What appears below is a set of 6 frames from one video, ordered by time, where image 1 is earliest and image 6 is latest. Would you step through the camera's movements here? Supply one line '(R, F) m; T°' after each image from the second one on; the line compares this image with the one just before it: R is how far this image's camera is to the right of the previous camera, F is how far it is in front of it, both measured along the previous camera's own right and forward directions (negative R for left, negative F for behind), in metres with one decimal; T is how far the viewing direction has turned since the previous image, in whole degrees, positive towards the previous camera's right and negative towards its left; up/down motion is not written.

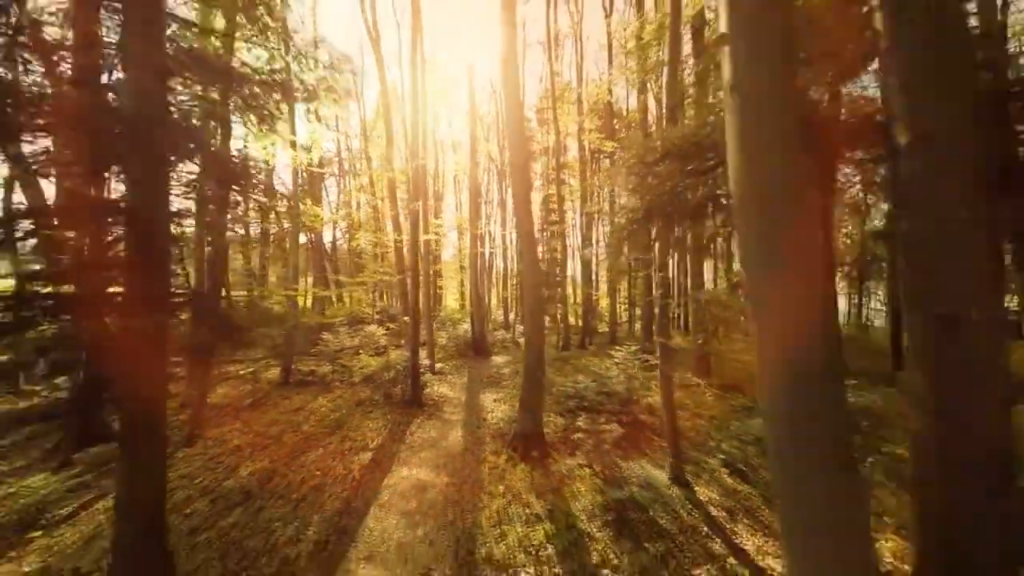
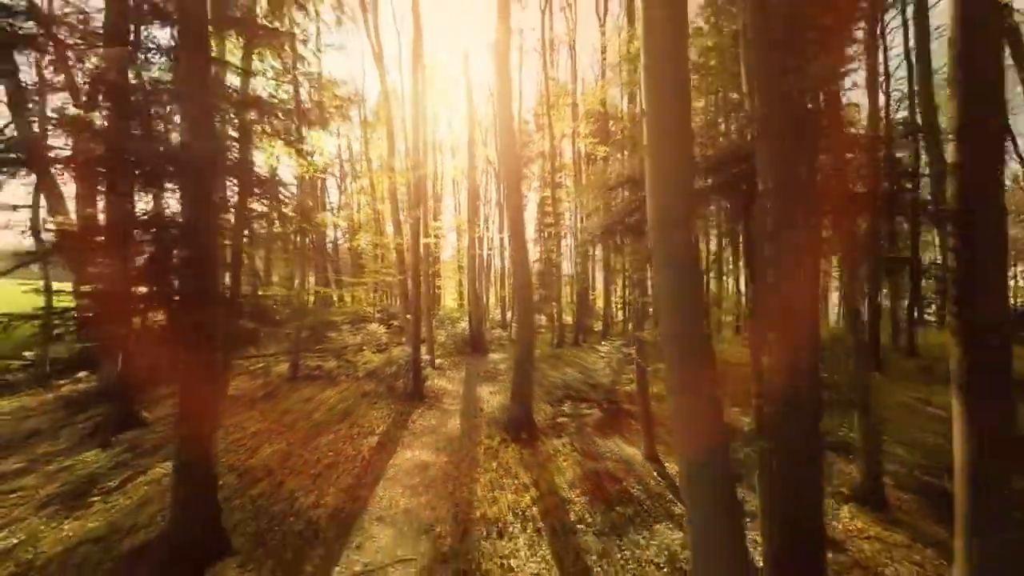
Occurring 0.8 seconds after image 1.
(+0.1, -1.2) m; 0°
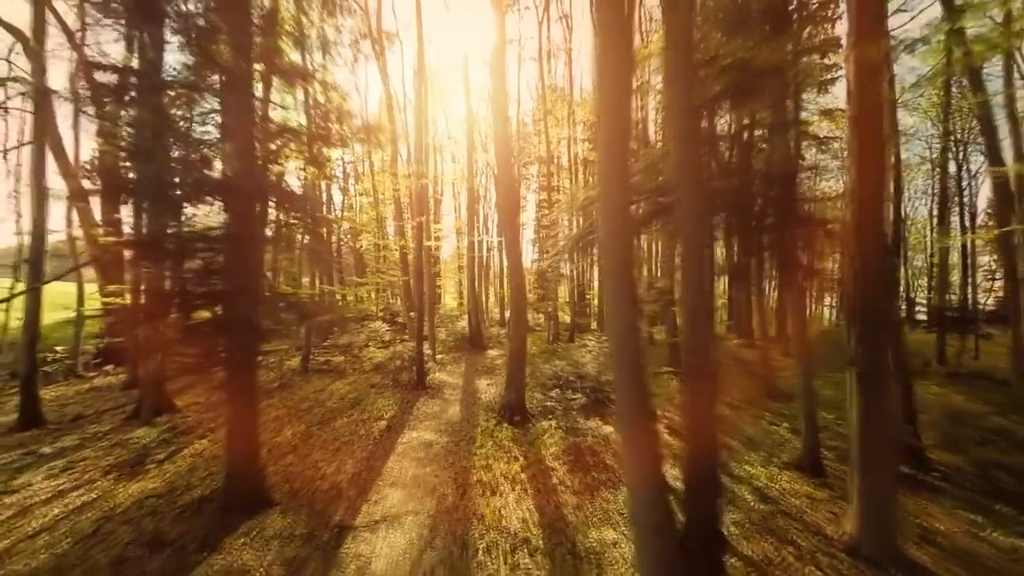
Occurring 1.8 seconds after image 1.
(+0.2, -1.5) m; 0°
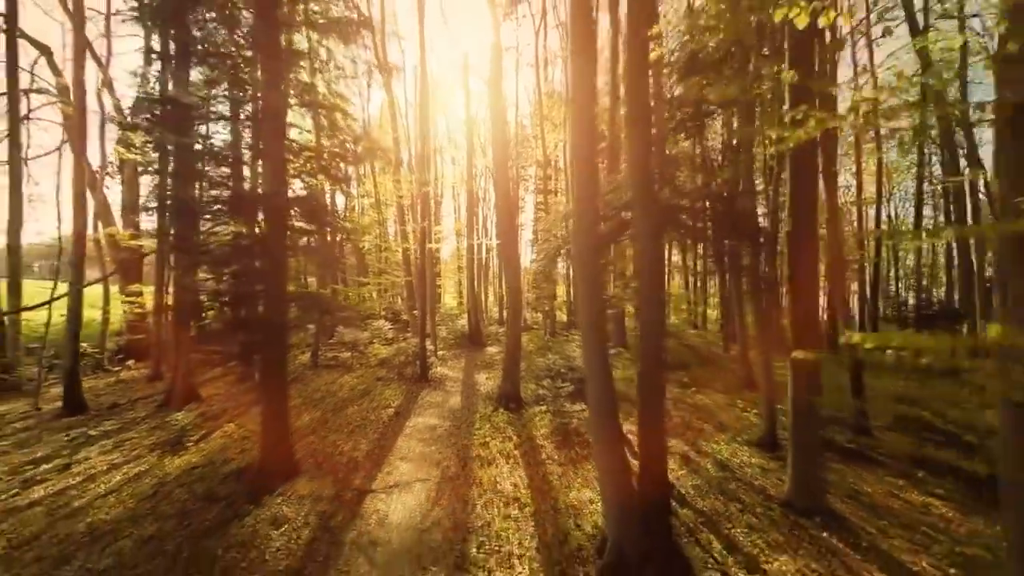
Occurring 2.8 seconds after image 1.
(+0.1, -1.4) m; 0°
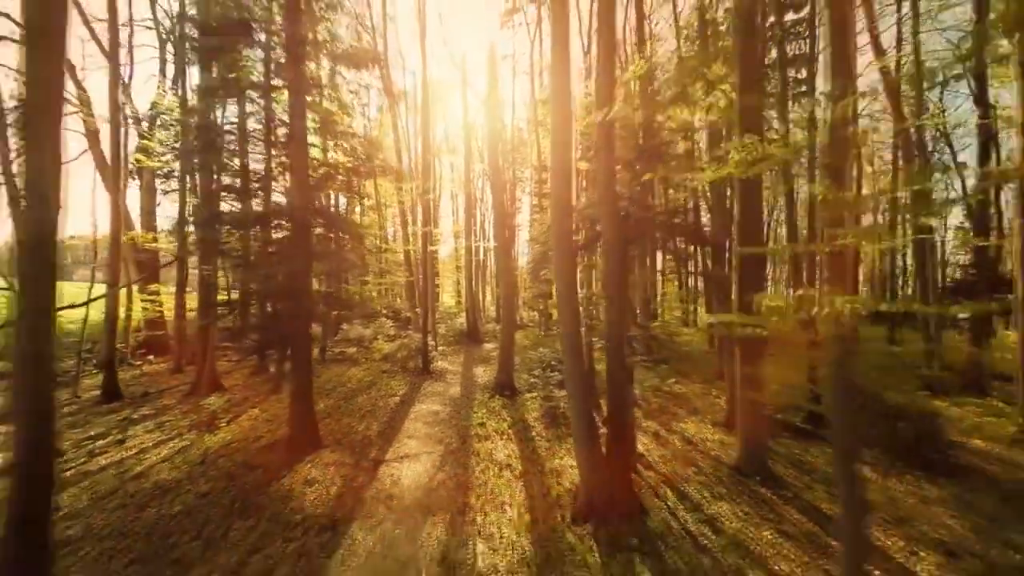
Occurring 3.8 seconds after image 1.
(+0.1, -1.5) m; 0°
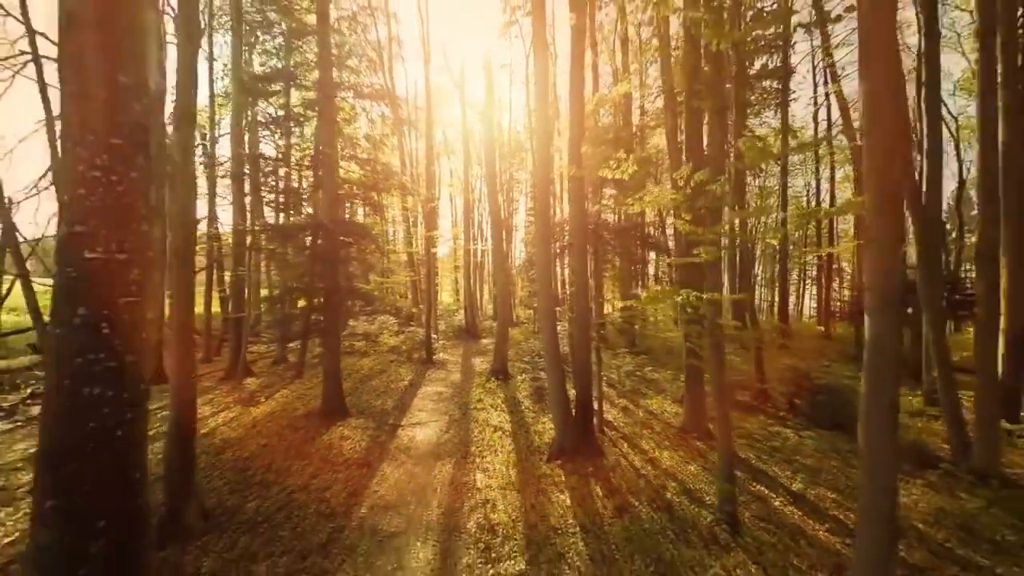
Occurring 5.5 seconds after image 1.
(+0.1, -2.4) m; 0°
